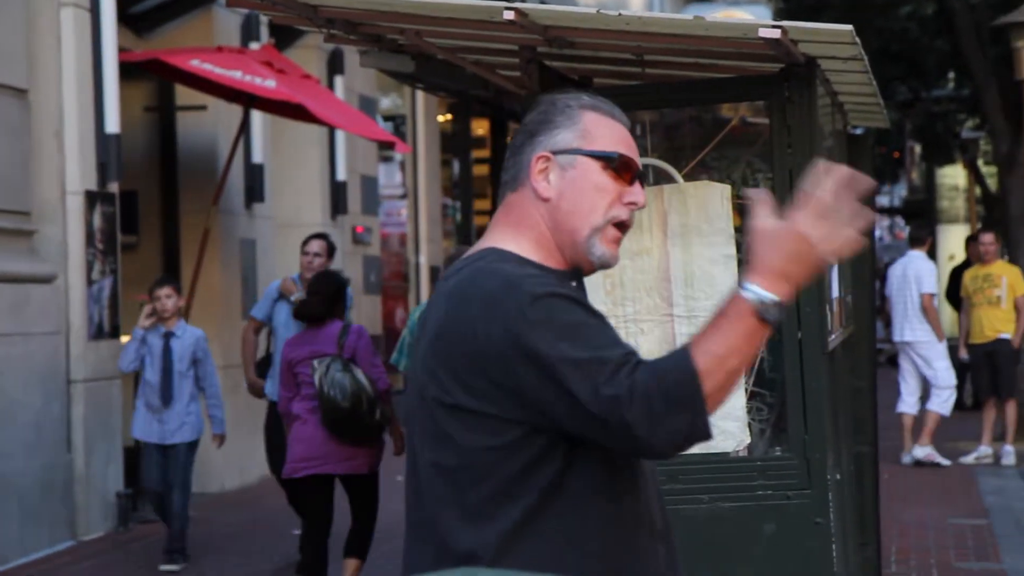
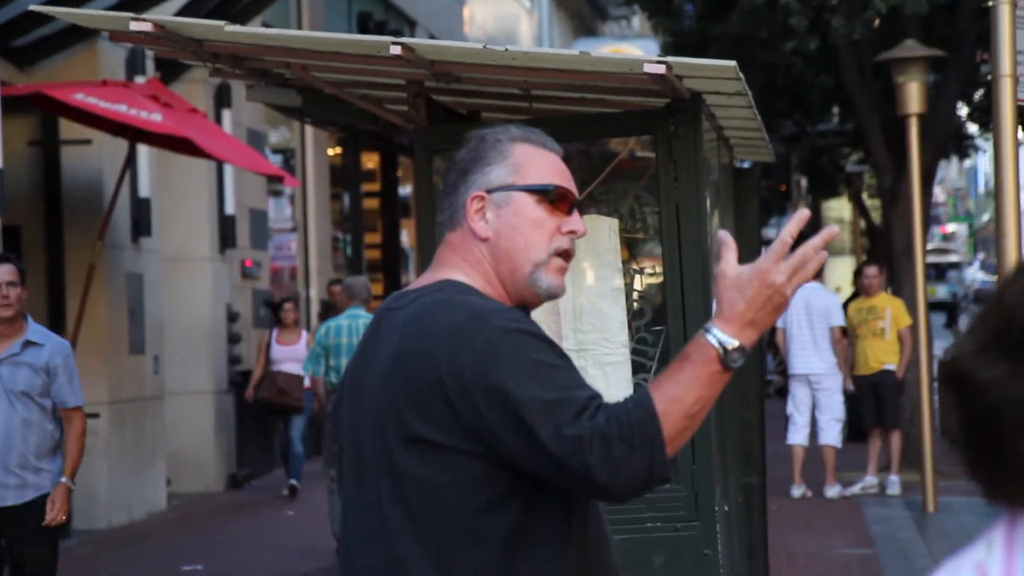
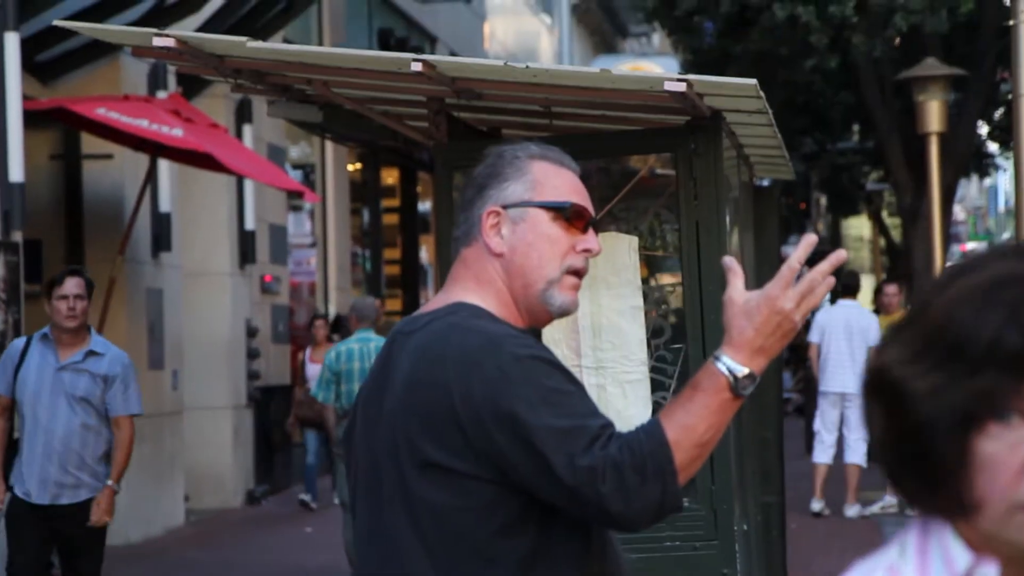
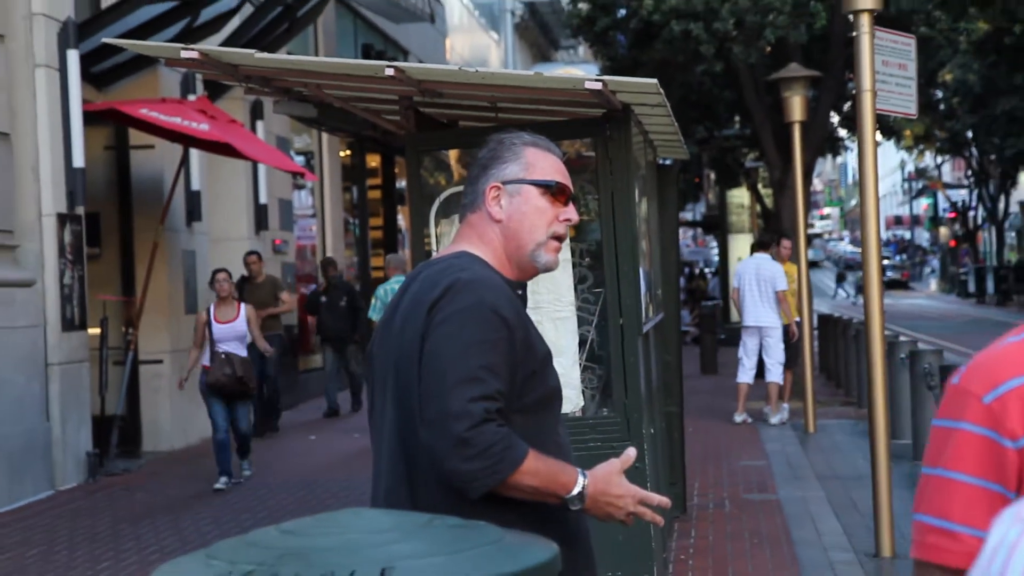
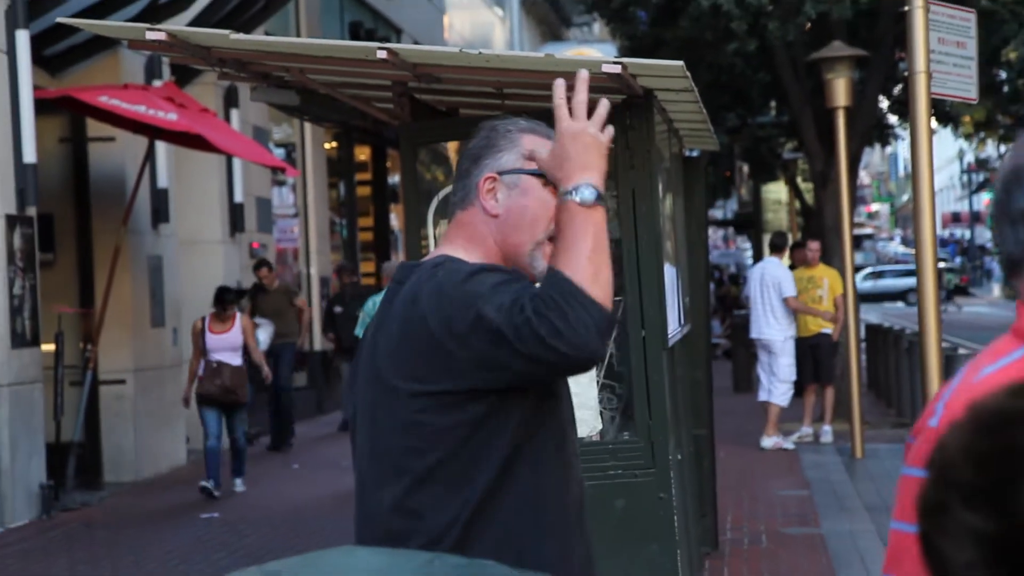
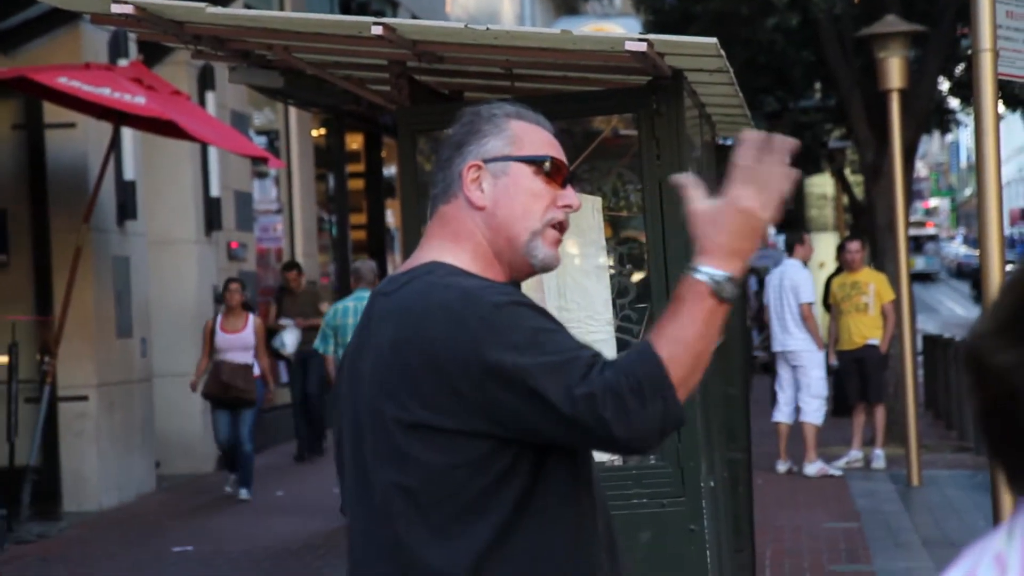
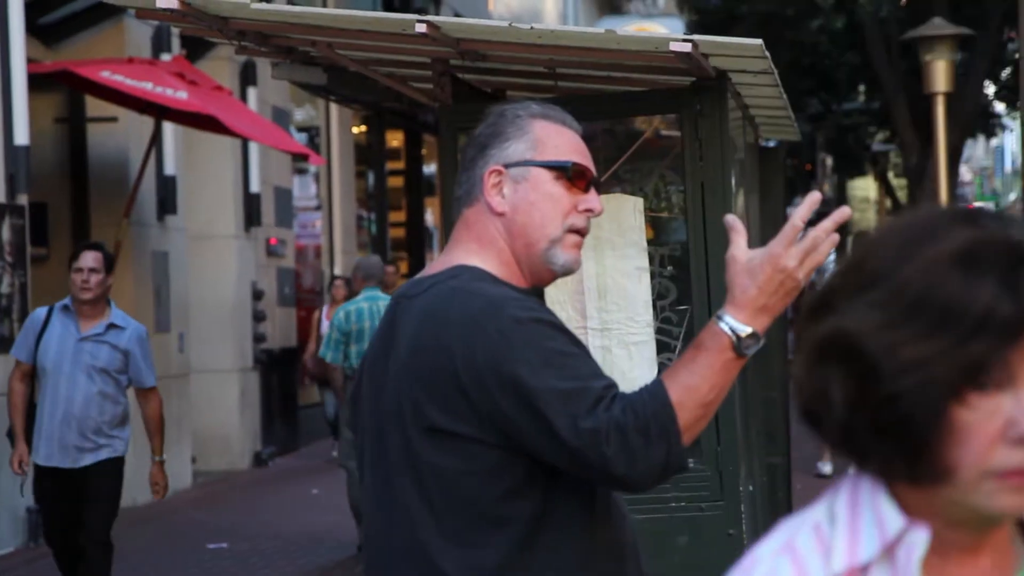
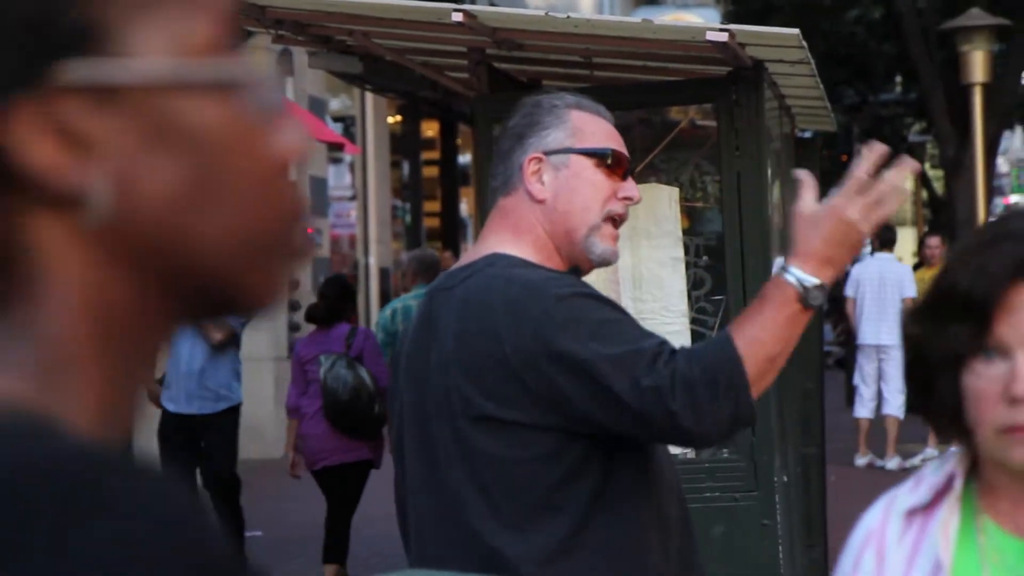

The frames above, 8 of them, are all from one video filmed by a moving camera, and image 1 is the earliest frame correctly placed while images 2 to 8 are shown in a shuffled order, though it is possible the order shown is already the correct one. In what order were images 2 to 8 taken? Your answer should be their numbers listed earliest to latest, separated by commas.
8, 7, 3, 2, 6, 5, 4
